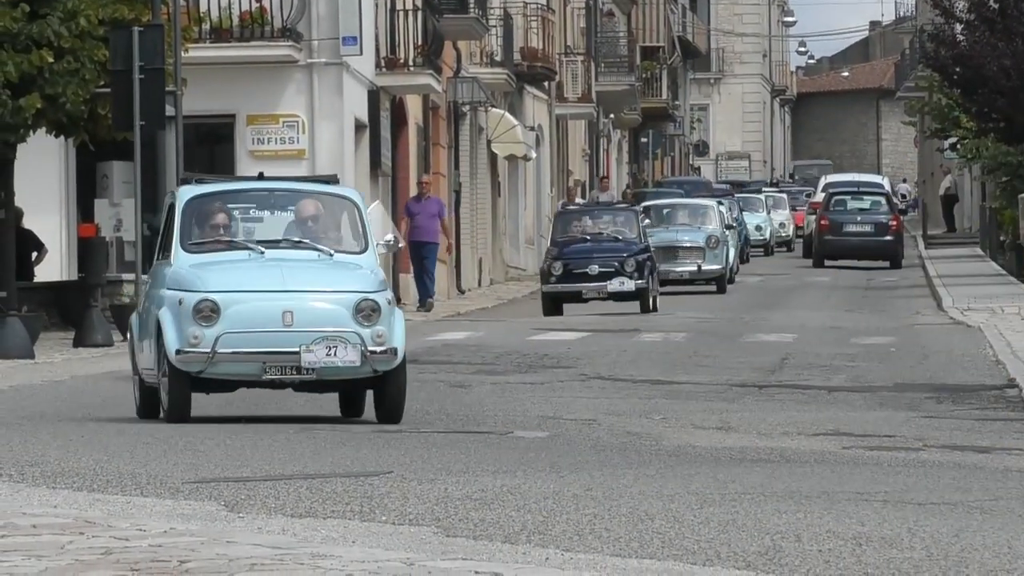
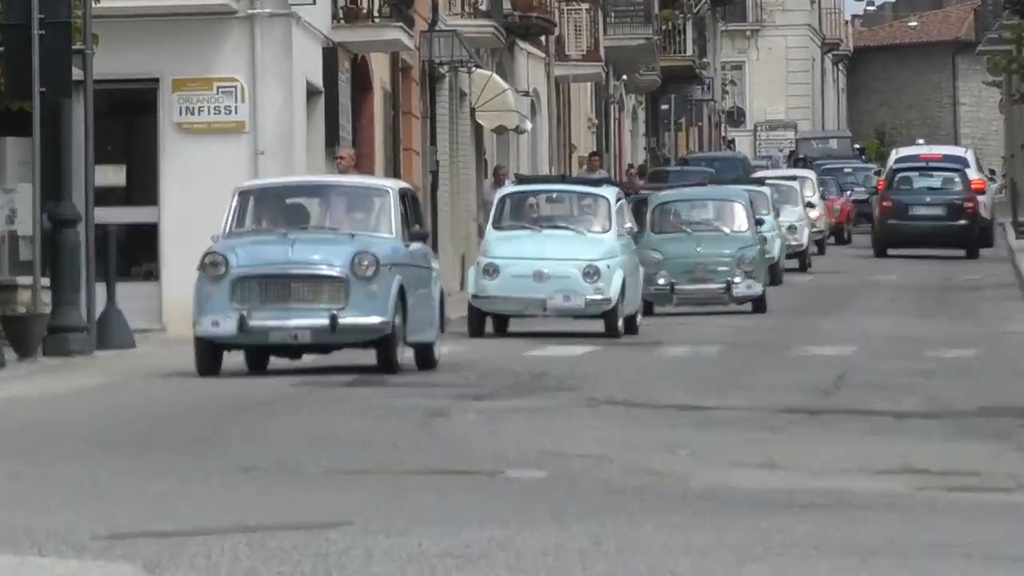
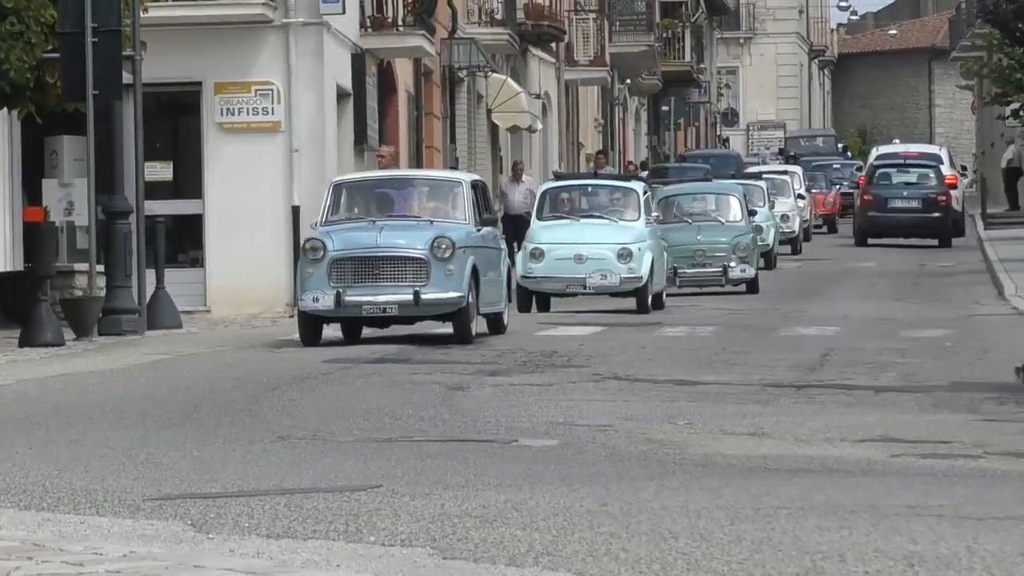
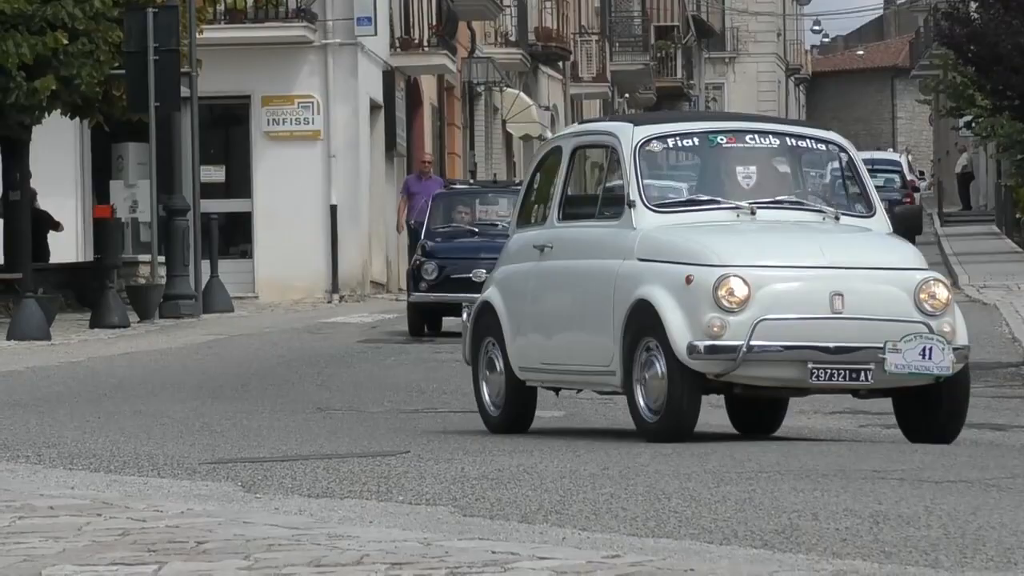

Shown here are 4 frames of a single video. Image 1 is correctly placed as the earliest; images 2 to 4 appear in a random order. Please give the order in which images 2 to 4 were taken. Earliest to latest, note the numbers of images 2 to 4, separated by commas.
4, 3, 2
